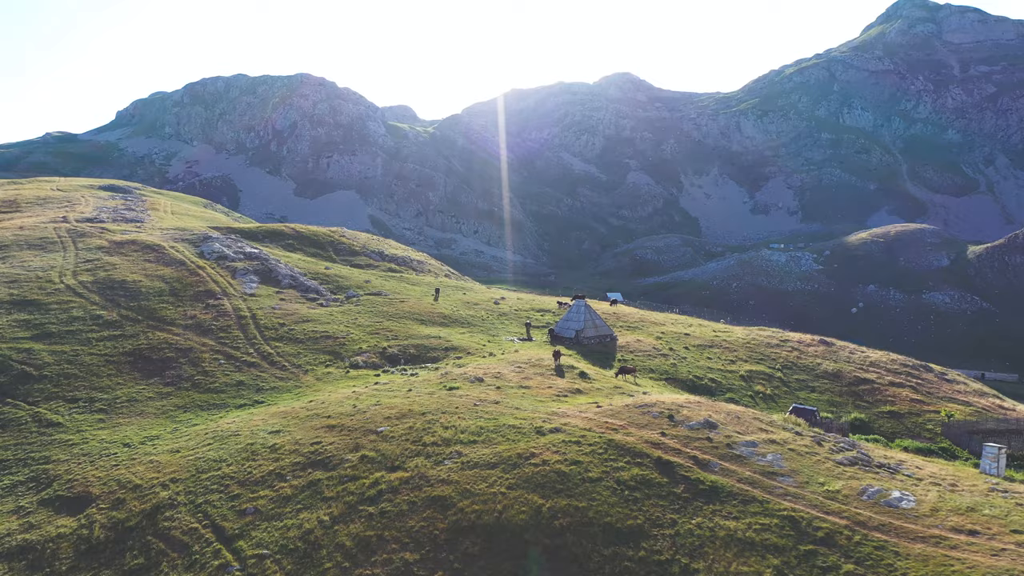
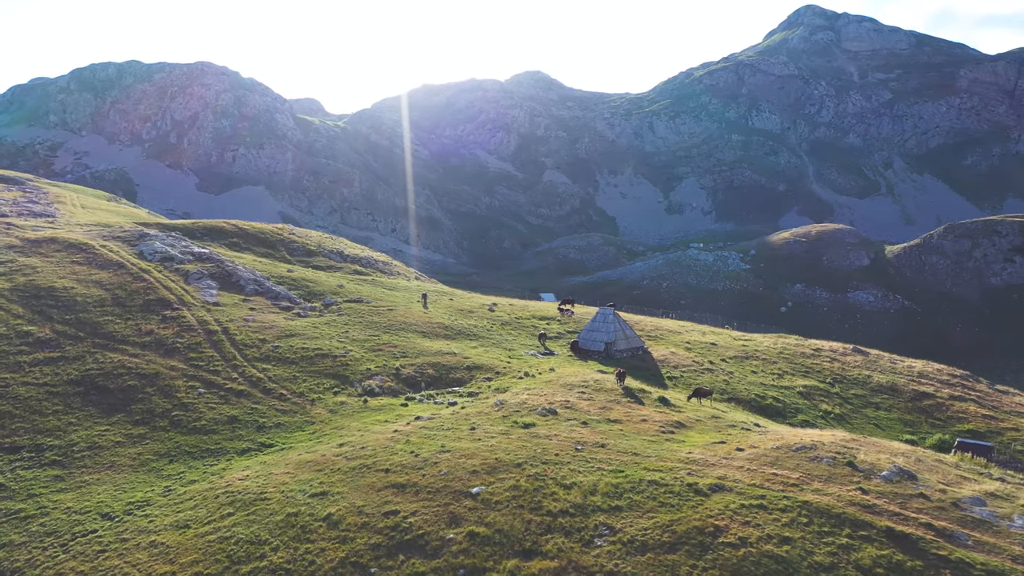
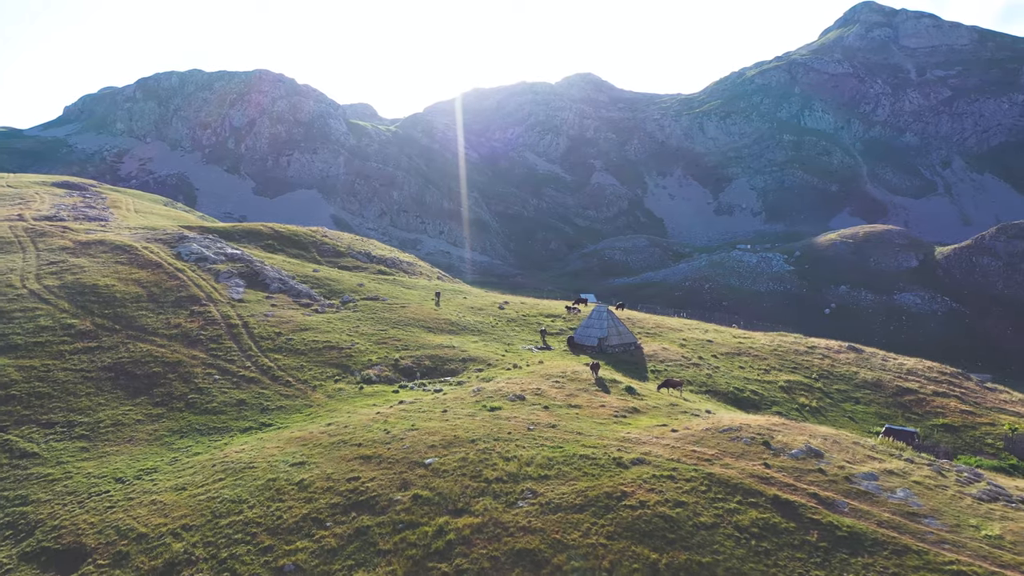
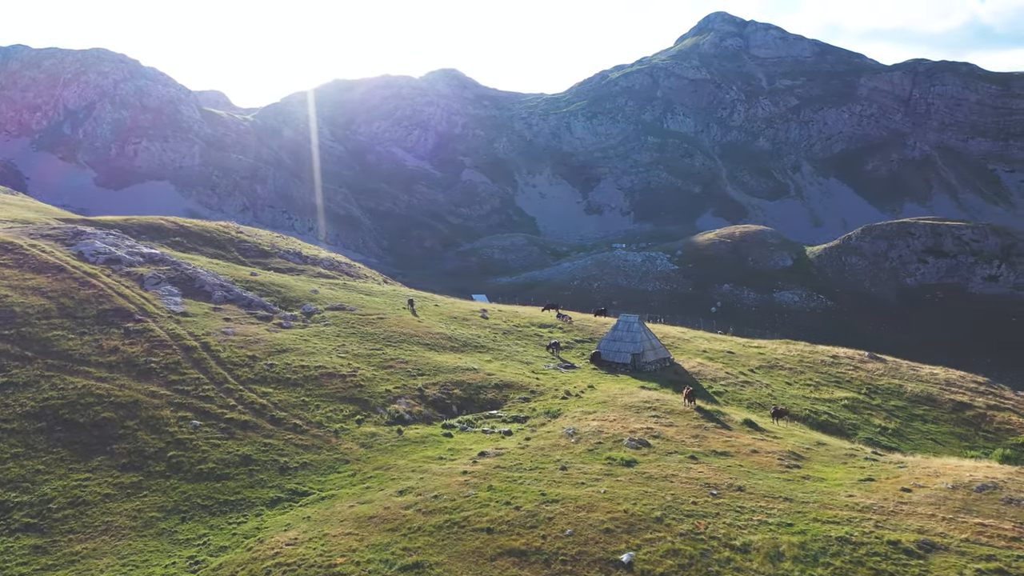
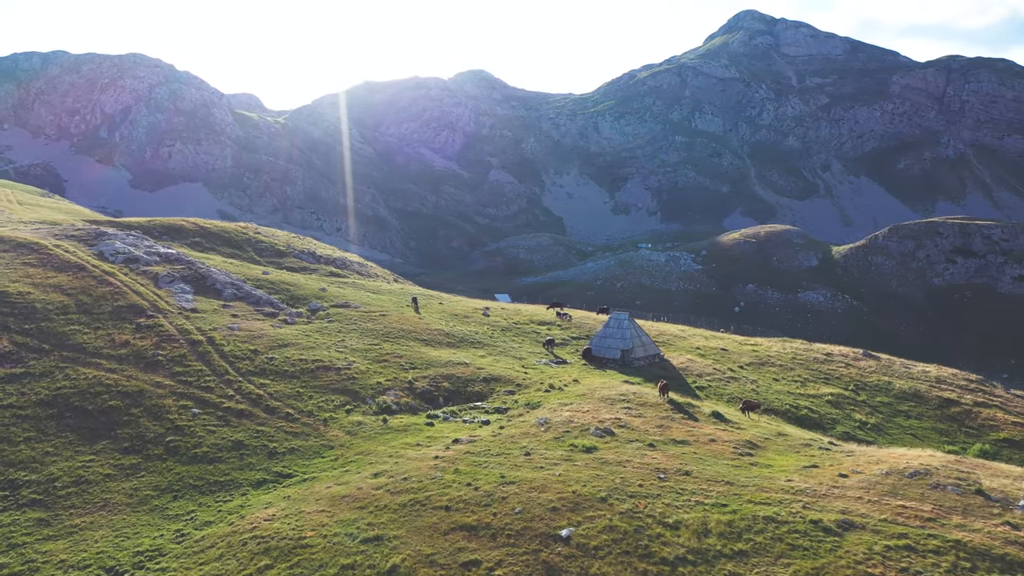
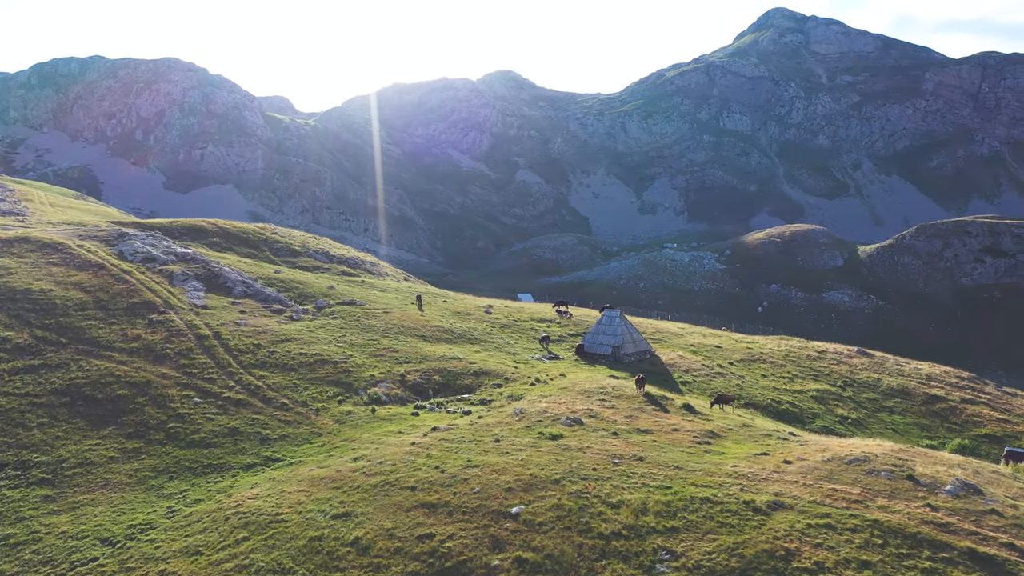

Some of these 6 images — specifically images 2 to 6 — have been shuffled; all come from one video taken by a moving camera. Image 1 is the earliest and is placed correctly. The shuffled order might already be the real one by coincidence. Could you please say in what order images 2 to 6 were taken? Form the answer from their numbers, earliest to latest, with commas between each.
3, 2, 6, 5, 4
